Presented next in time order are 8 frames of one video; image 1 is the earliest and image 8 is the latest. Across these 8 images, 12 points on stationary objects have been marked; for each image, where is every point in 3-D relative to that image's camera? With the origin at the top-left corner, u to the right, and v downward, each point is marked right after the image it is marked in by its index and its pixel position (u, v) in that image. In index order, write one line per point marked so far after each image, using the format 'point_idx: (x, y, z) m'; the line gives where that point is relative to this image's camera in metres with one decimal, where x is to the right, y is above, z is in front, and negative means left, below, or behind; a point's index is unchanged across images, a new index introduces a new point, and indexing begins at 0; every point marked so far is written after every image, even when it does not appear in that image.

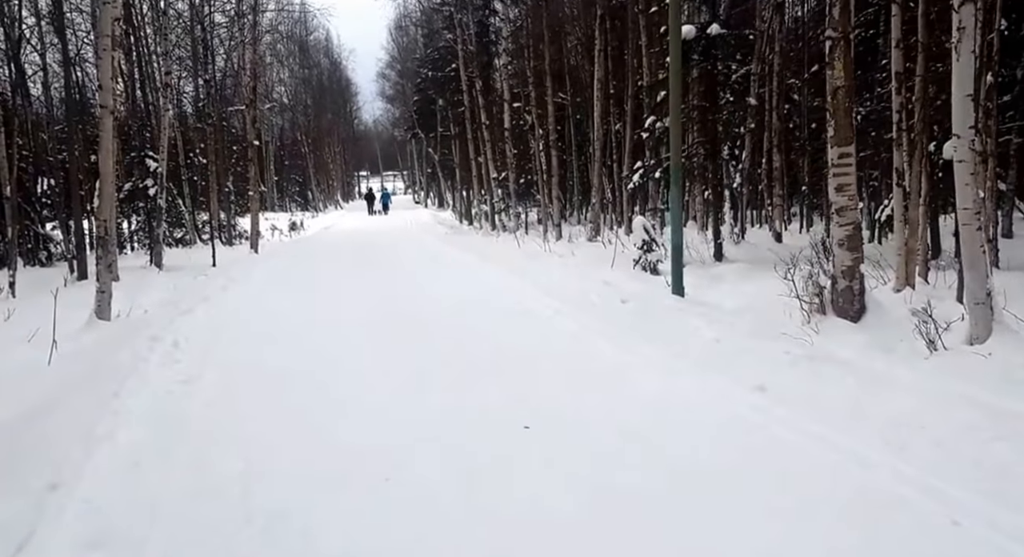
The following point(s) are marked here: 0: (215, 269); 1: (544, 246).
0: (-6.0, +0.2, +15.9) m
1: (+0.6, +0.7, +17.3) m
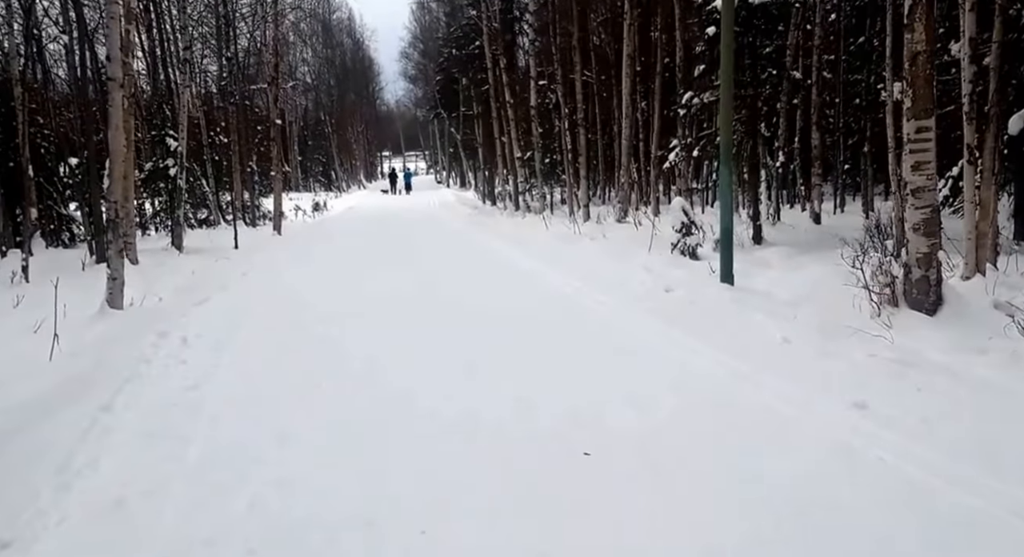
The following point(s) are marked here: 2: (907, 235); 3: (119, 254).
0: (-5.4, +0.5, +15.4) m
1: (+1.2, +1.1, +16.6) m
2: (+3.7, +0.4, +7.2) m
3: (-4.7, +0.3, +9.3) m
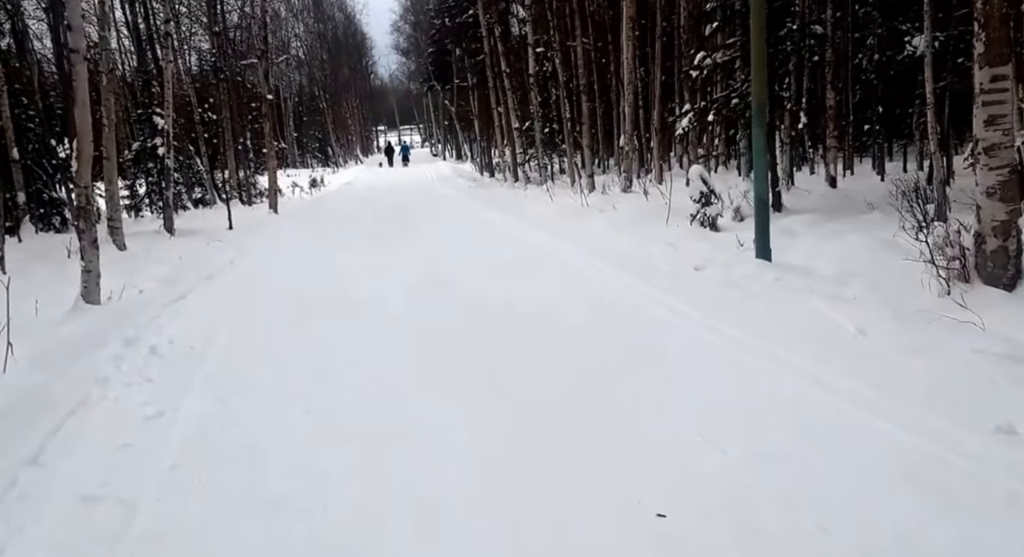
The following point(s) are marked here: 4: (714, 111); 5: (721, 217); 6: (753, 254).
0: (-5.3, +0.8, +14.5) m
1: (+1.3, +1.6, +15.7) m
2: (+3.8, +0.6, +6.4) m
3: (-4.5, +0.3, +8.5) m
4: (+3.7, +3.0, +14.0) m
5: (+3.2, +0.9, +12.0) m
6: (+2.8, +0.3, +9.1) m
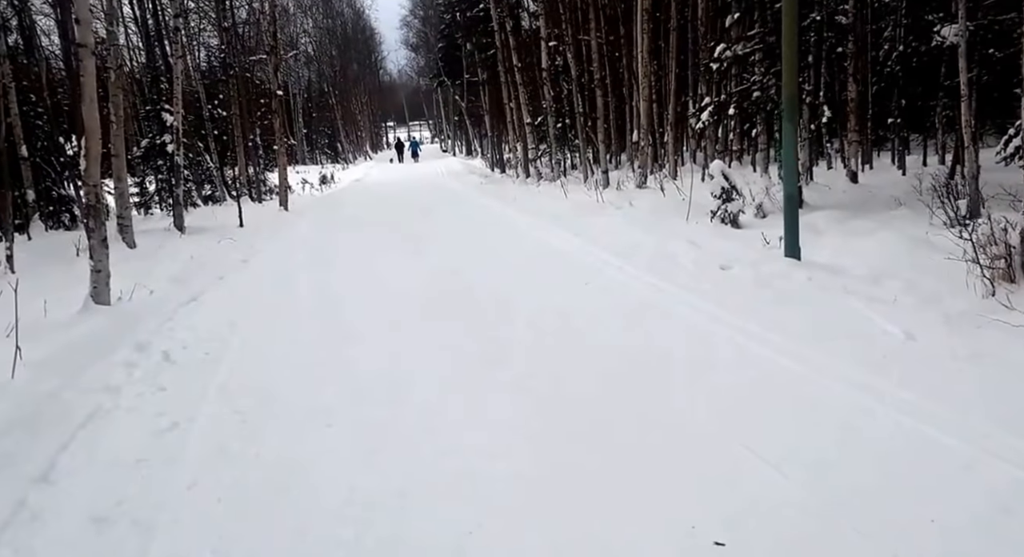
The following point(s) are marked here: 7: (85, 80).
0: (-5.0, +0.8, +14.3) m
1: (+1.6, +1.6, +15.4) m
2: (+4.0, +0.6, +6.1) m
3: (-4.3, +0.3, +8.3) m
4: (+3.9, +3.0, +13.7) m
5: (+3.4, +1.0, +11.7) m
6: (+3.0, +0.3, +8.8) m
7: (-4.5, +2.1, +8.3) m
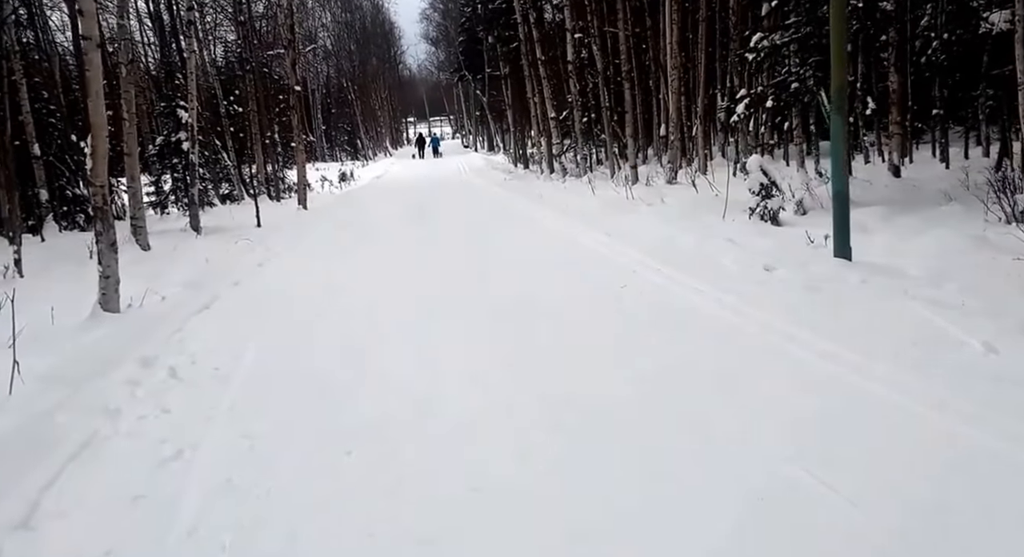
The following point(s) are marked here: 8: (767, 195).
0: (-4.6, +0.8, +13.9) m
1: (+2.1, +1.6, +14.9) m
2: (+4.2, +0.6, +5.5) m
3: (-4.0, +0.3, +7.9) m
4: (+4.4, +3.0, +13.1) m
5: (+3.8, +0.9, +11.1) m
6: (+3.3, +0.3, +8.3) m
7: (-4.2, +2.0, +7.9) m
8: (+3.5, +1.2, +10.8) m
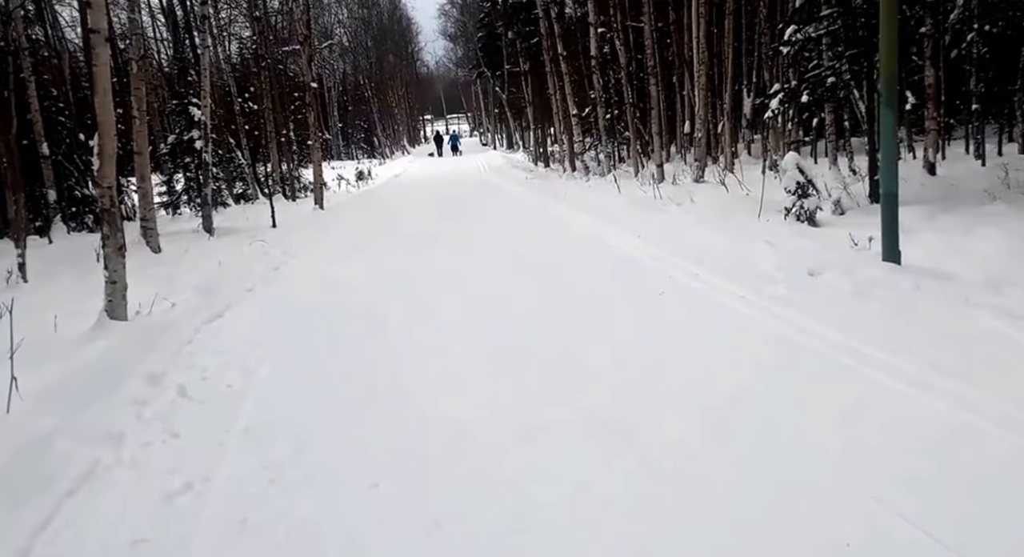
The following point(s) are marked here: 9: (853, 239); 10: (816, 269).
0: (-4.2, +0.8, +13.6) m
1: (+2.5, +1.6, +14.4) m
2: (+4.4, +0.5, +5.0) m
3: (-3.8, +0.2, +7.5) m
4: (+4.7, +3.0, +12.5) m
5: (+4.1, +0.9, +10.6) m
6: (+3.6, +0.2, +7.8) m
7: (-3.9, +2.0, +7.5) m
8: (+3.8, +1.1, +10.3) m
9: (+3.8, +0.4, +8.7) m
10: (+2.9, +0.1, +7.6) m
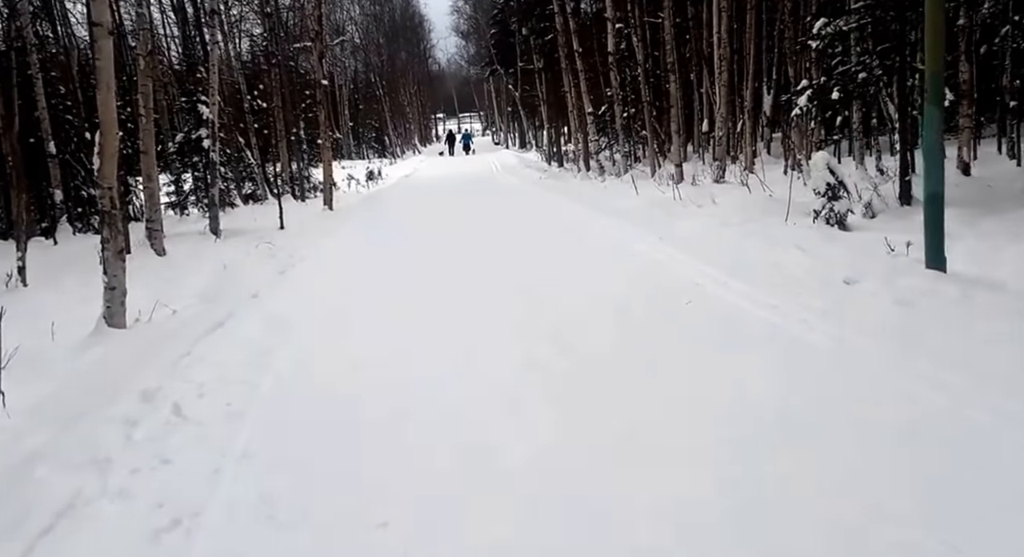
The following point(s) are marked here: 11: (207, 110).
0: (-3.9, +0.7, +13.2) m
1: (+2.8, +1.5, +14.0) m
2: (+4.6, +0.4, +4.5) m
3: (-3.6, +0.2, +7.2) m
4: (+5.0, +2.9, +12.0) m
5: (+4.4, +0.8, +10.1) m
6: (+3.8, +0.1, +7.3) m
7: (-3.8, +1.9, +7.1) m
8: (+4.0, +1.0, +9.9) m
9: (+4.0, +0.4, +8.2) m
10: (+3.1, 0.0, +7.1) m
11: (-6.4, +3.5, +16.4) m
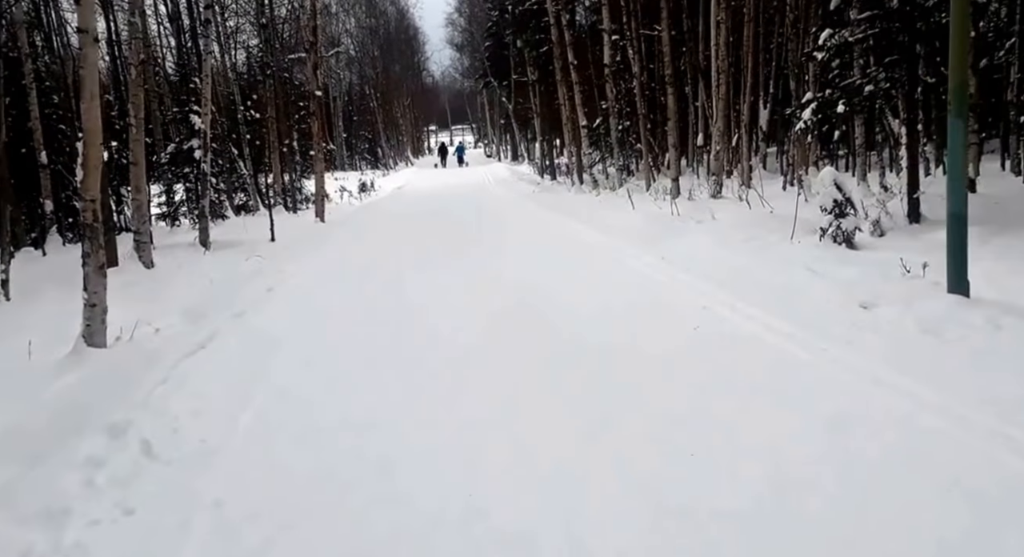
0: (-4.0, +0.5, +12.8) m
1: (+2.7, +1.2, +13.7) m
2: (+4.6, +0.3, +4.2) m
3: (-3.6, 0.0, +6.8) m
4: (+4.9, +2.6, +11.8) m
5: (+4.3, +0.6, +9.8) m
6: (+3.8, -0.1, +7.0) m
7: (-3.7, +1.8, +6.8) m
8: (+4.0, +0.8, +9.6) m
9: (+4.0, +0.1, +7.9) m
10: (+3.1, -0.2, +6.8) m
11: (-6.4, +3.2, +16.0) m
